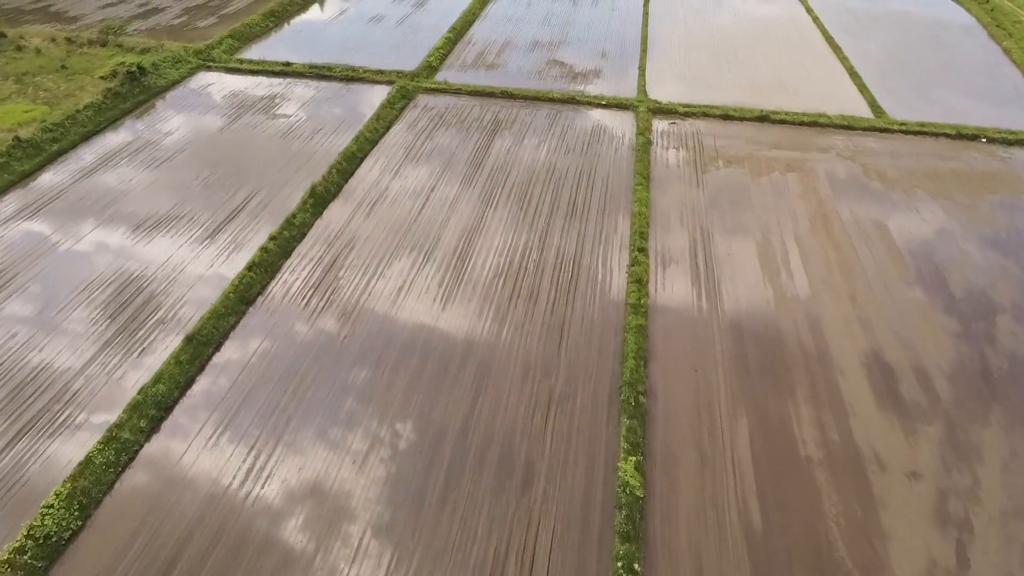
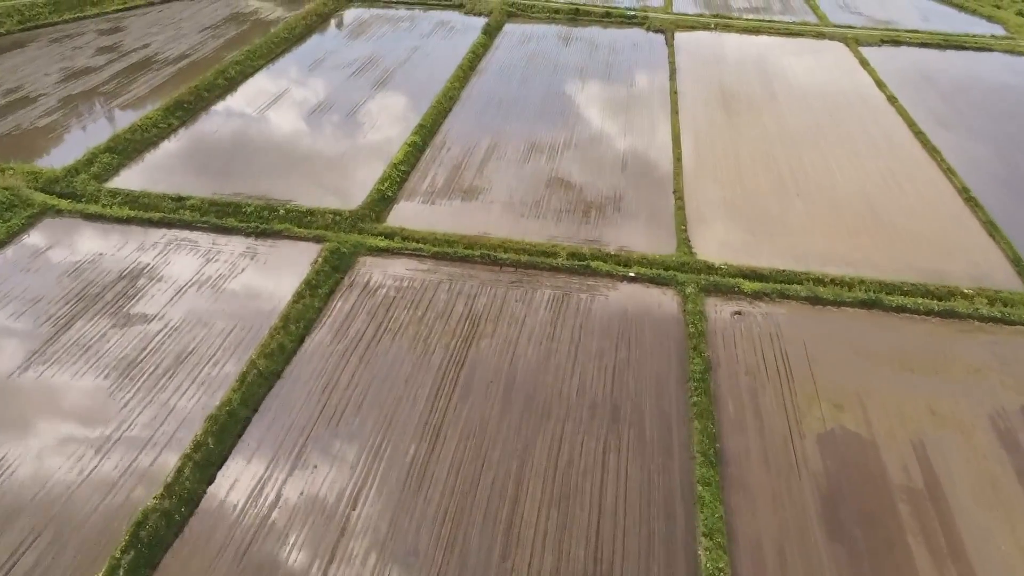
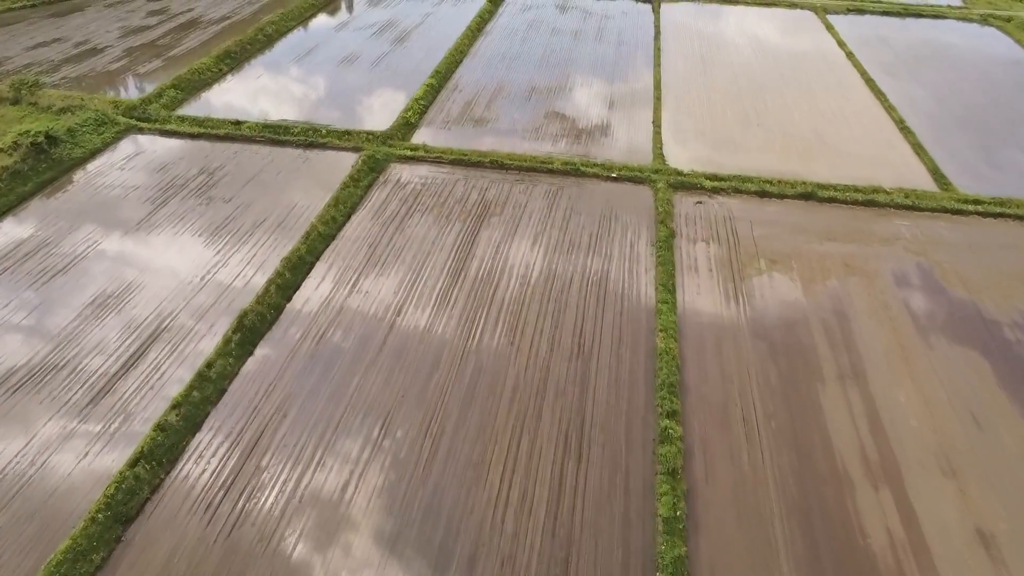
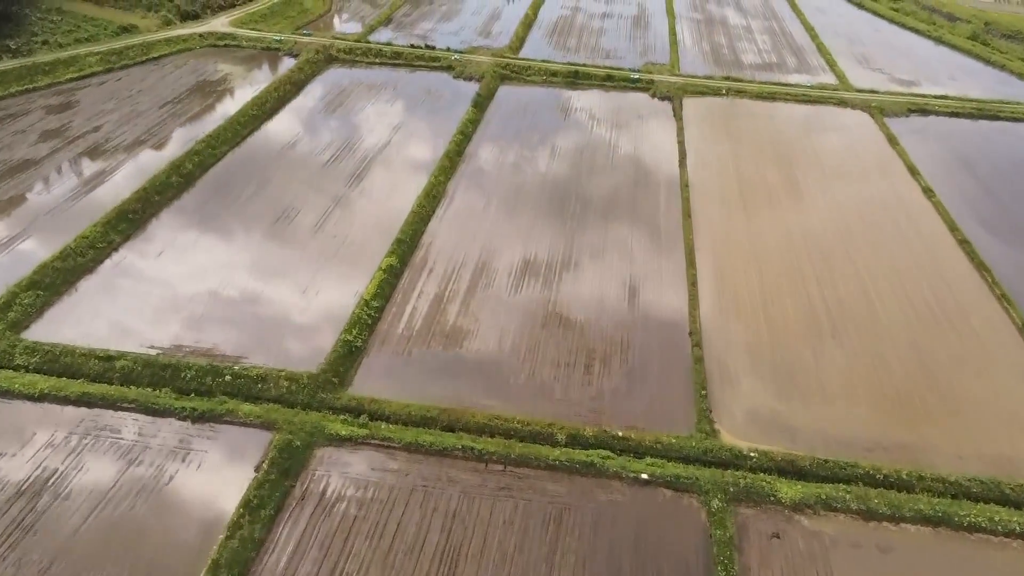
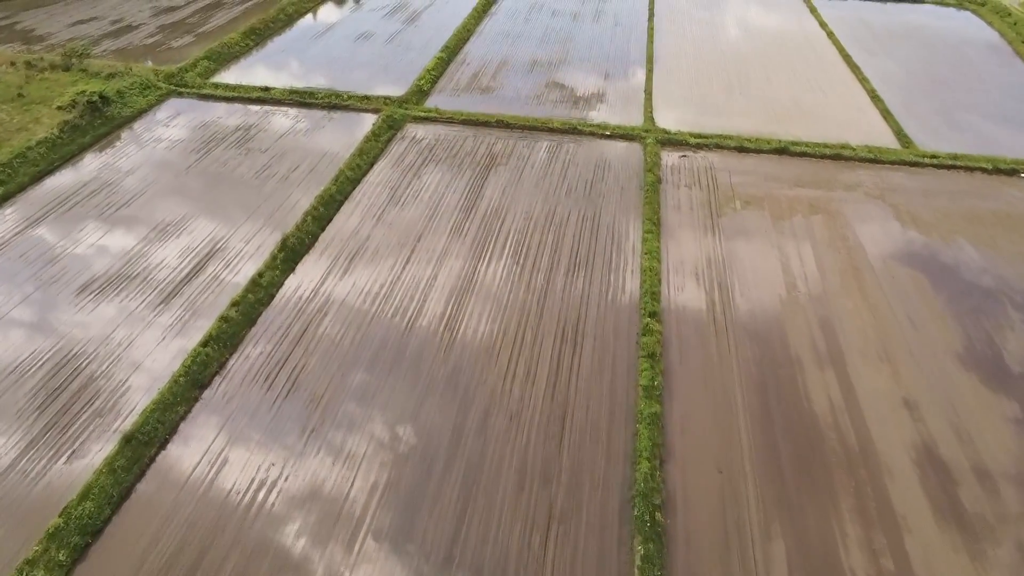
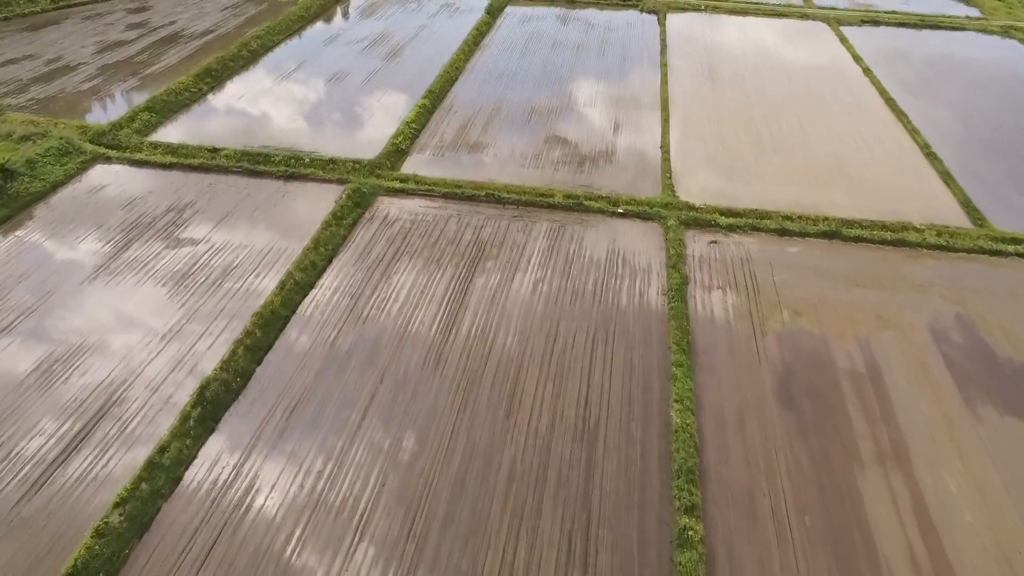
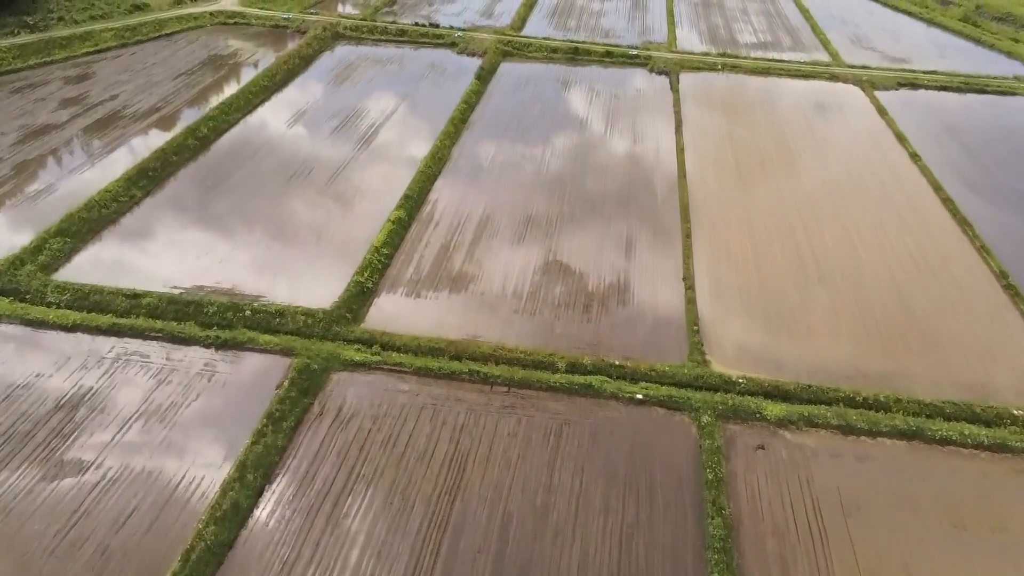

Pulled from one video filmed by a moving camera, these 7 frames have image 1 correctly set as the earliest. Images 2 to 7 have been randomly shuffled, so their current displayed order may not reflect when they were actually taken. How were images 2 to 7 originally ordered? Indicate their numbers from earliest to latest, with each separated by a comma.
5, 3, 6, 2, 7, 4
